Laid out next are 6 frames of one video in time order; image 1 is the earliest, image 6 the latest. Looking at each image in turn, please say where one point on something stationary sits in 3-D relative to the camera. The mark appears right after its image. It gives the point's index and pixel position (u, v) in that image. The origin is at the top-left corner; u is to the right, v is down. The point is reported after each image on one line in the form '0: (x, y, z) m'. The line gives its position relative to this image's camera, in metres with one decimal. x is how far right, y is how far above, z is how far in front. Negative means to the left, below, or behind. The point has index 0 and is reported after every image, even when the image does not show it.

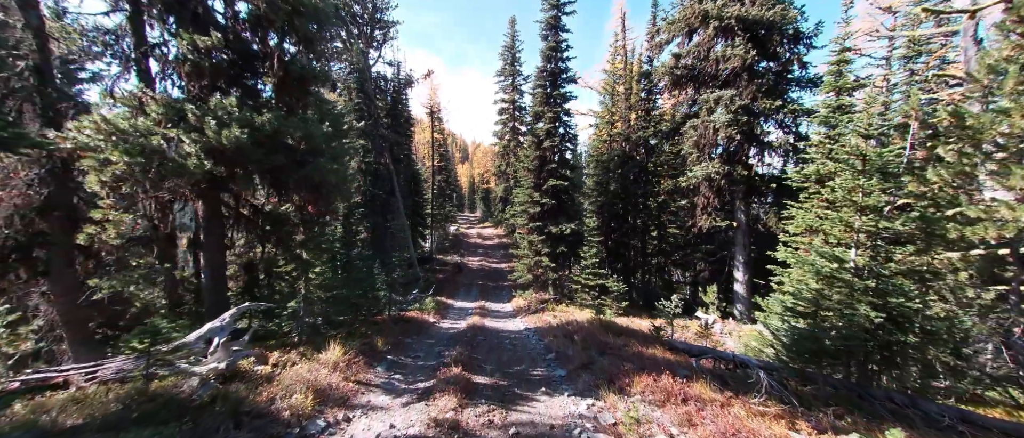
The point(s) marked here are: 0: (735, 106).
0: (+9.2, +4.7, +16.3) m
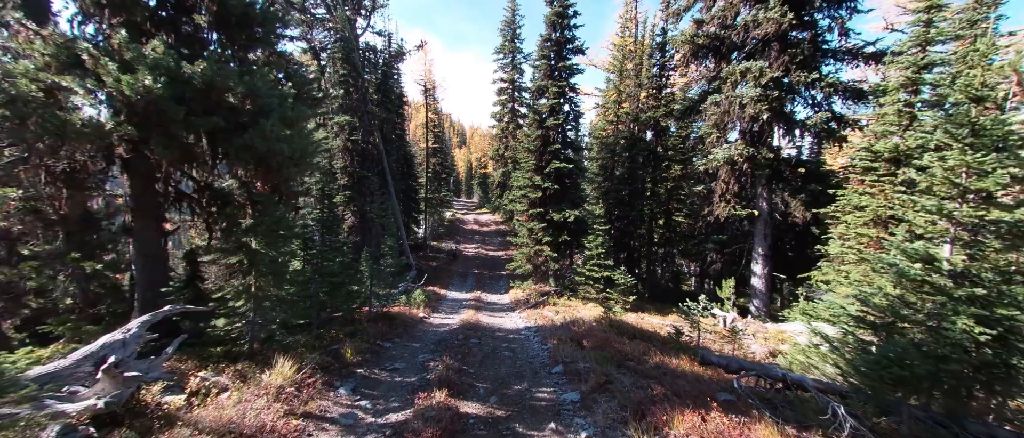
0: (+9.2, +5.1, +14.4) m
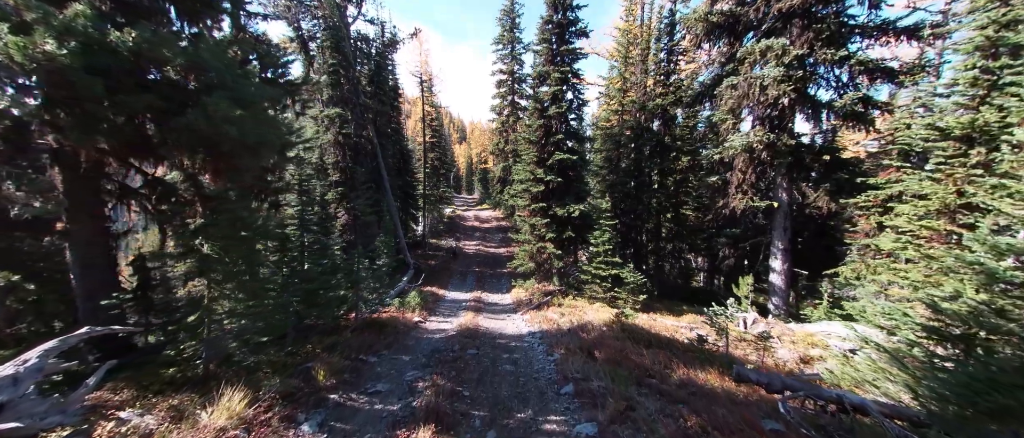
0: (+9.2, +5.4, +13.2) m
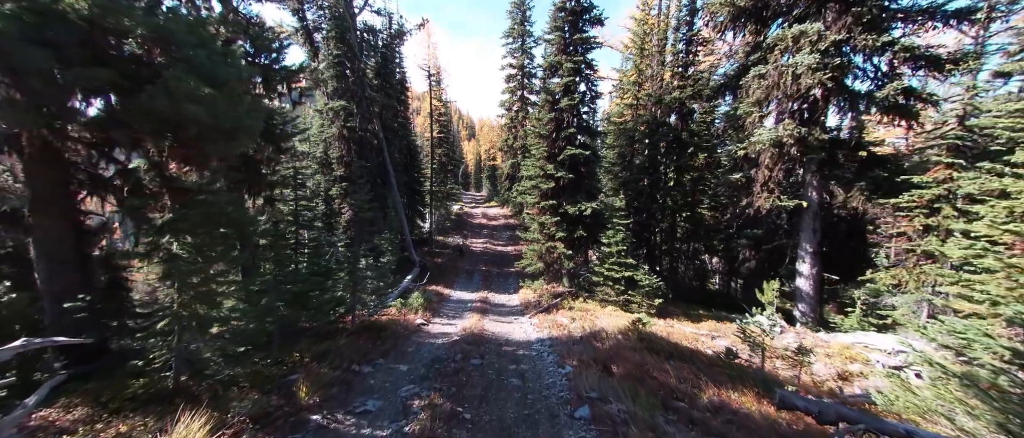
0: (+9.5, +5.4, +12.1) m
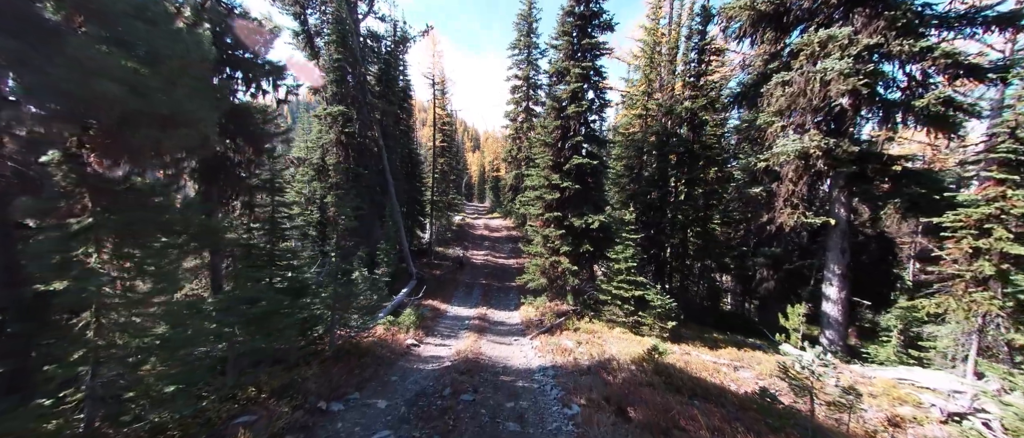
0: (+9.7, +4.8, +11.2) m
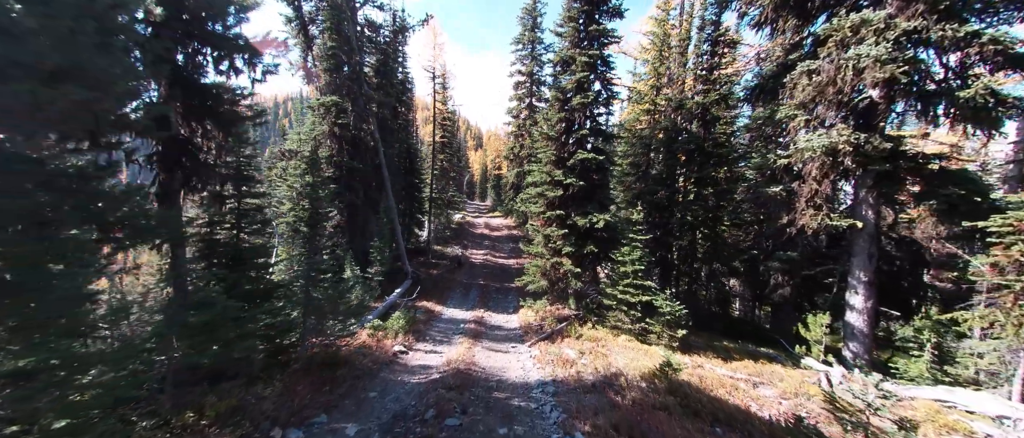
0: (+9.7, +4.8, +10.1) m
